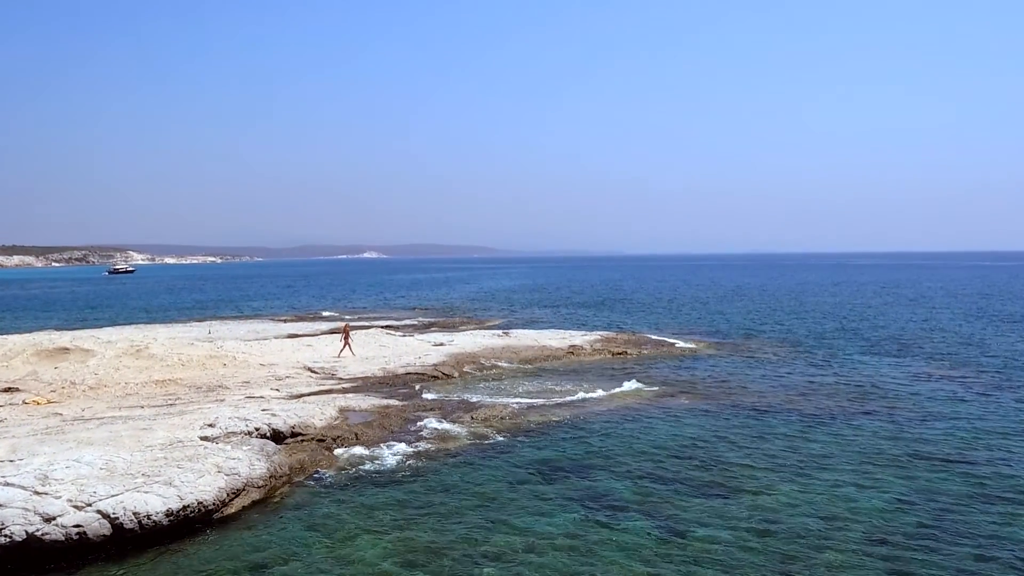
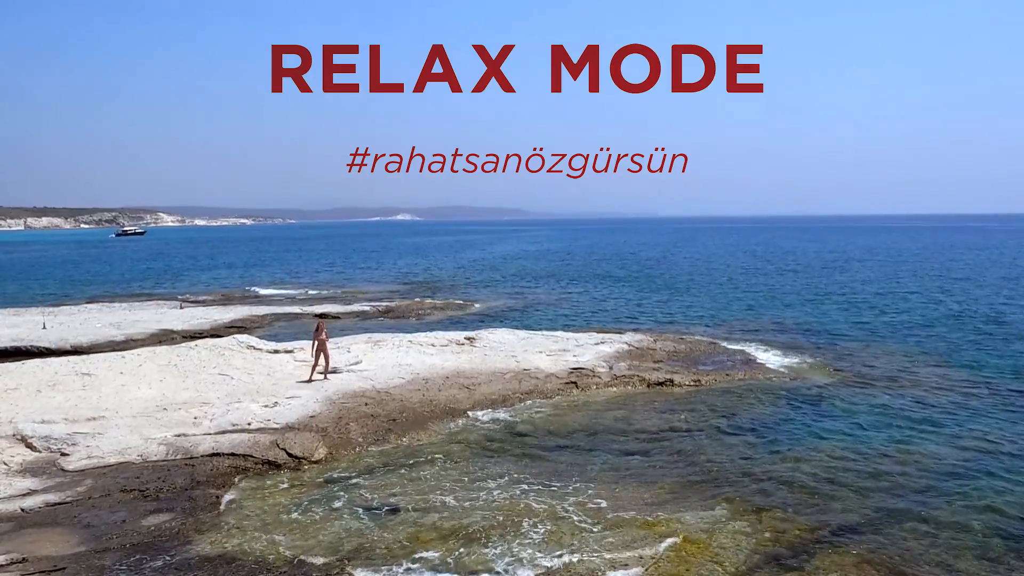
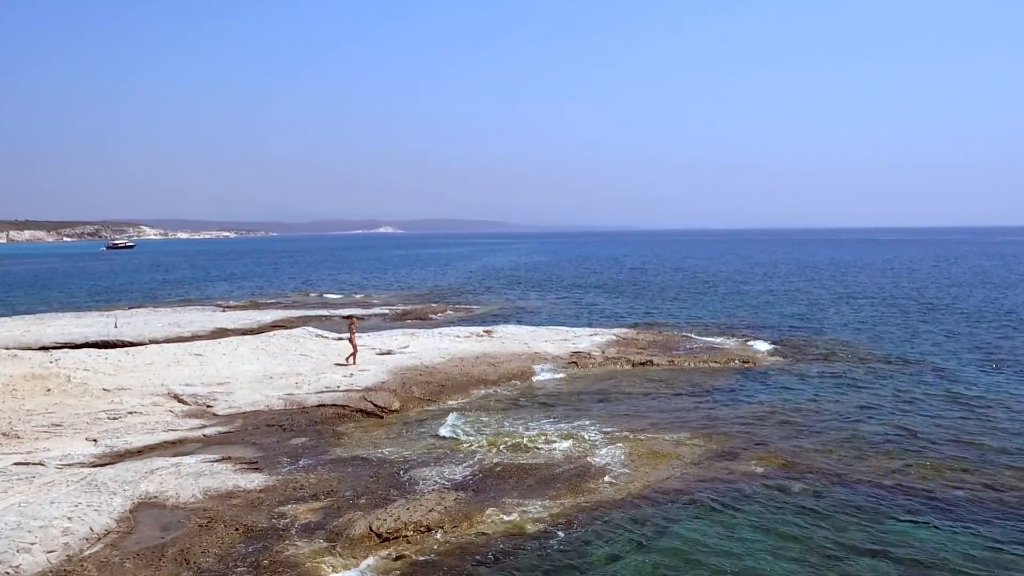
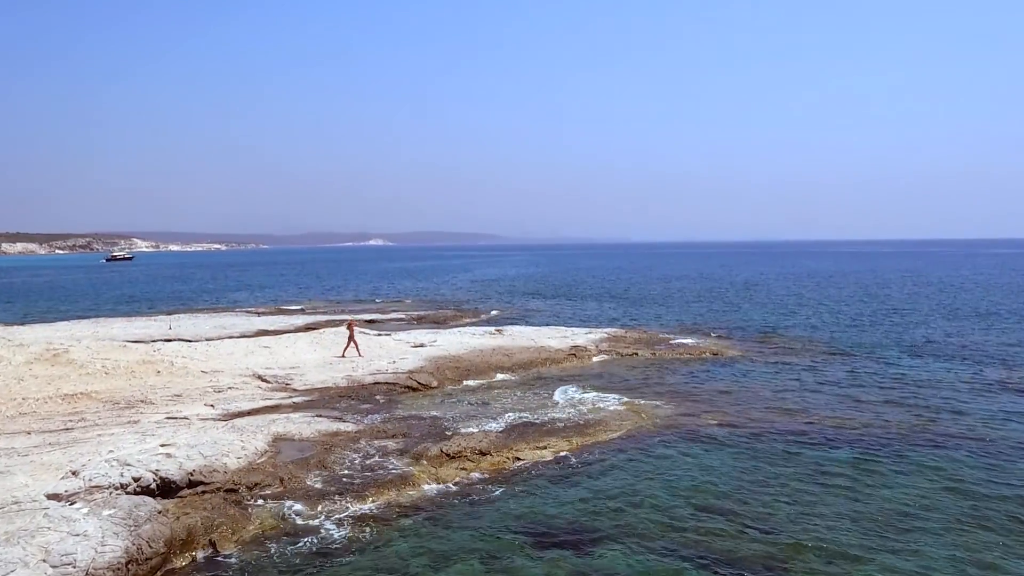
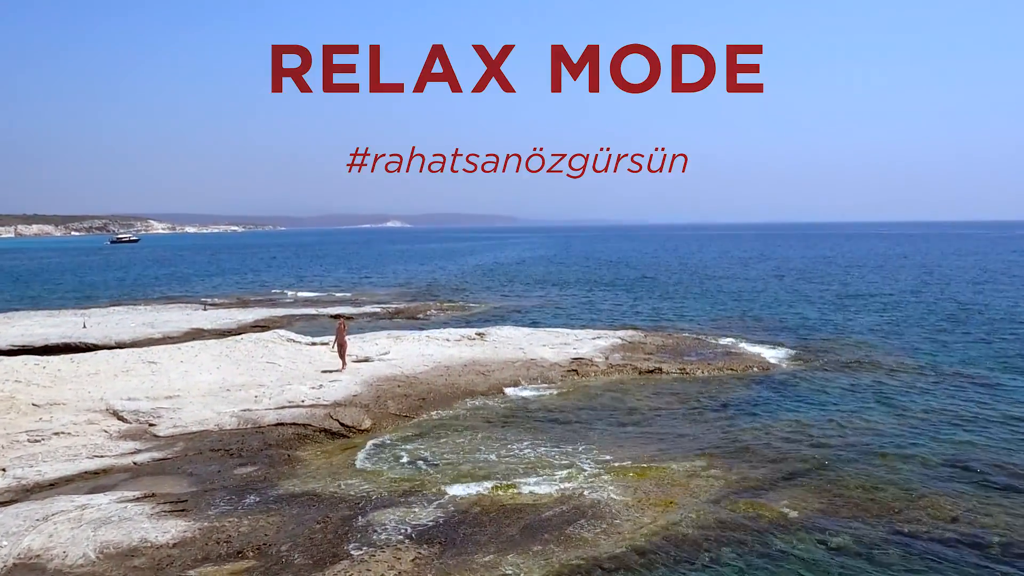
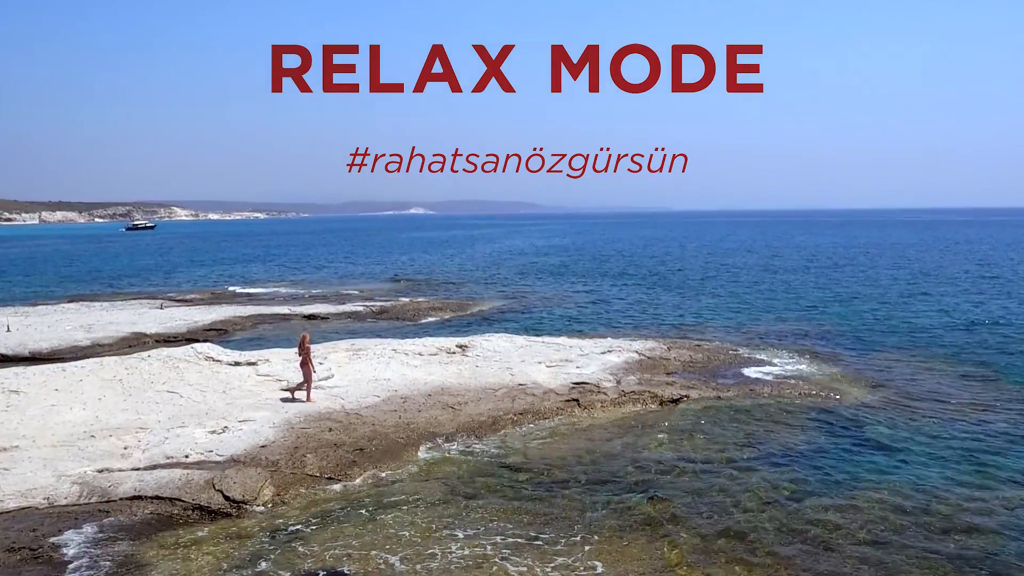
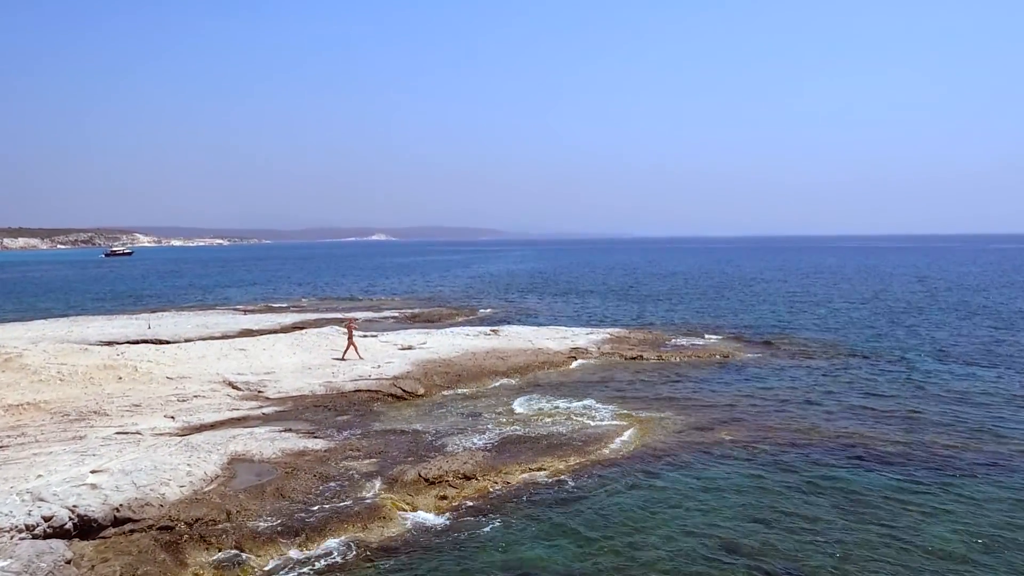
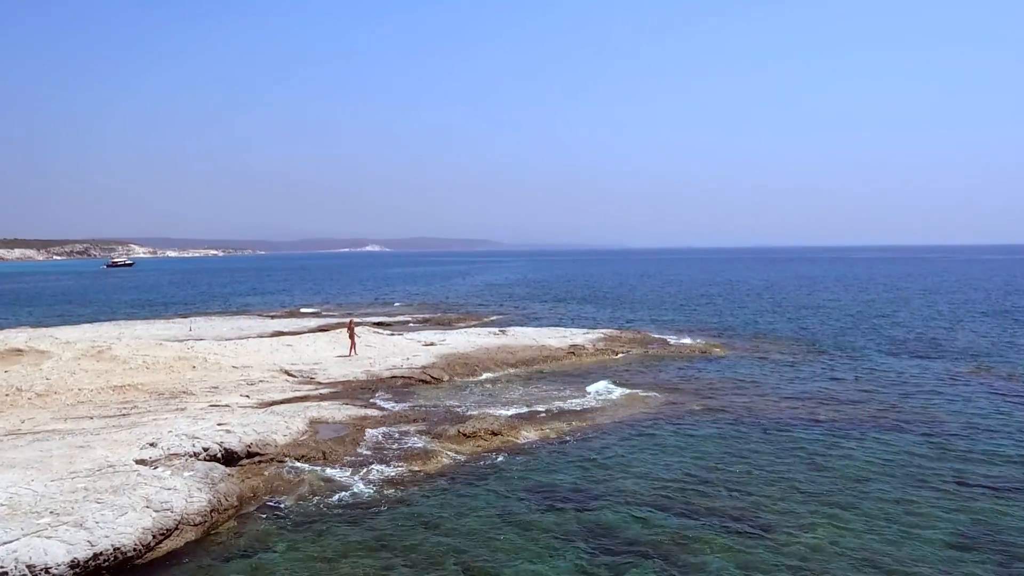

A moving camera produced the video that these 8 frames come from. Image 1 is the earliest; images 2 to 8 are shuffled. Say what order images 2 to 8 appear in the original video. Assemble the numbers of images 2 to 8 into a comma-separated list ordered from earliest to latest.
8, 4, 7, 3, 5, 2, 6
